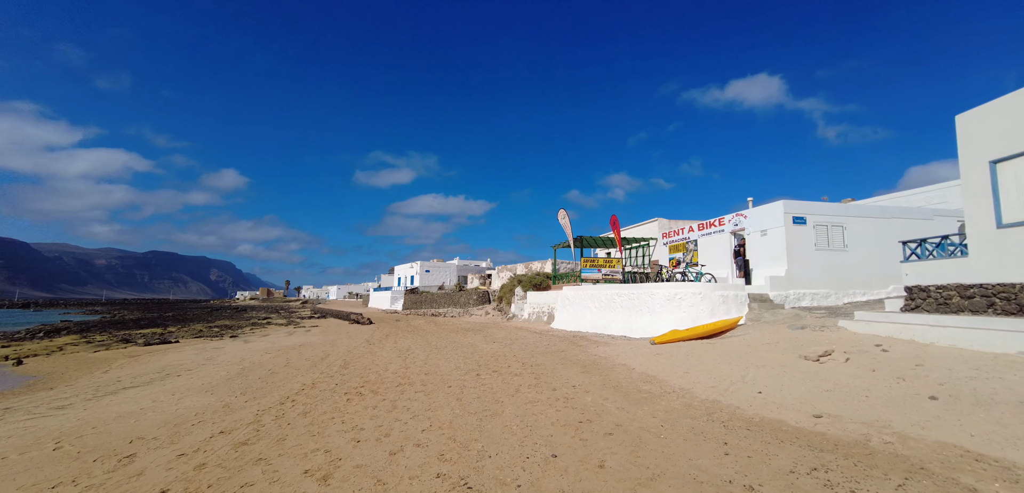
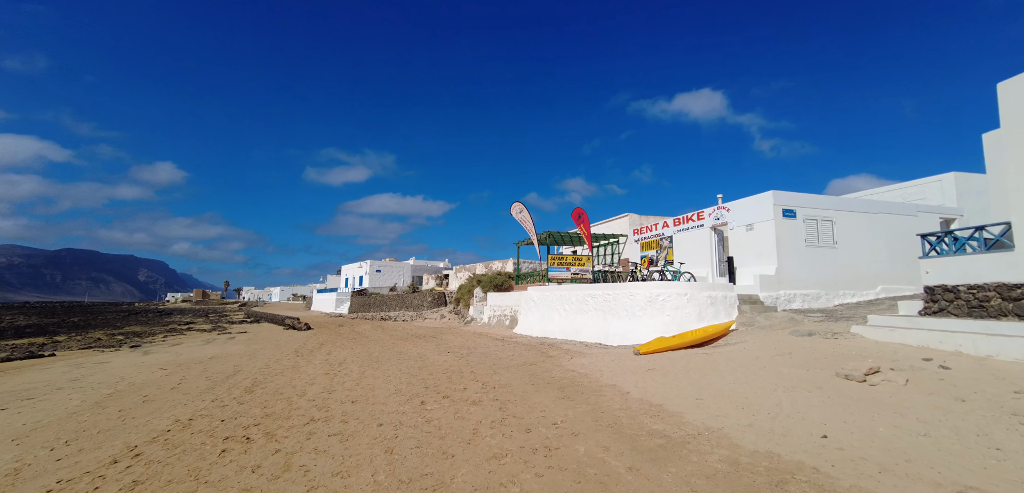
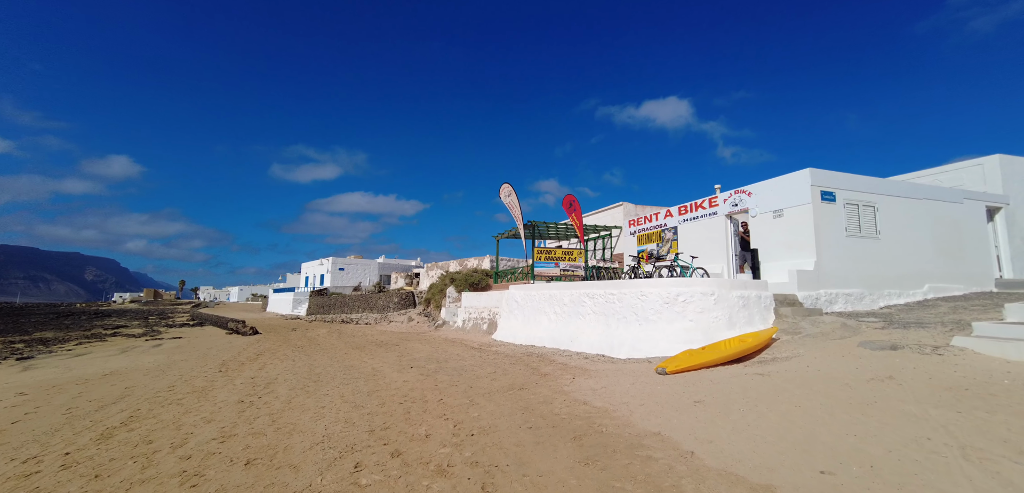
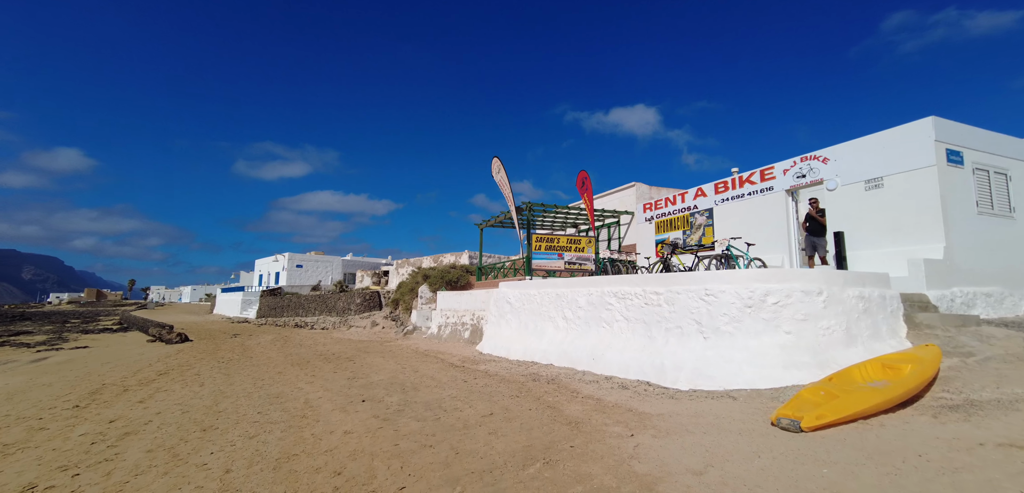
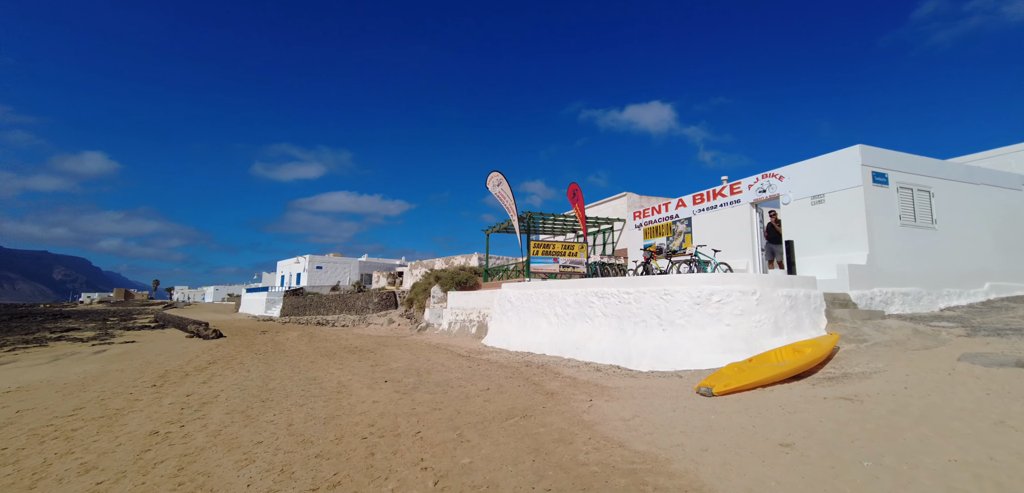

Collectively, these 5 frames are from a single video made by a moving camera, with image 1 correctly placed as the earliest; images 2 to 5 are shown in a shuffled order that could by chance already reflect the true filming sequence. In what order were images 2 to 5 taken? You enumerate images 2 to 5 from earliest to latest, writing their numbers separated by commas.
2, 3, 5, 4
